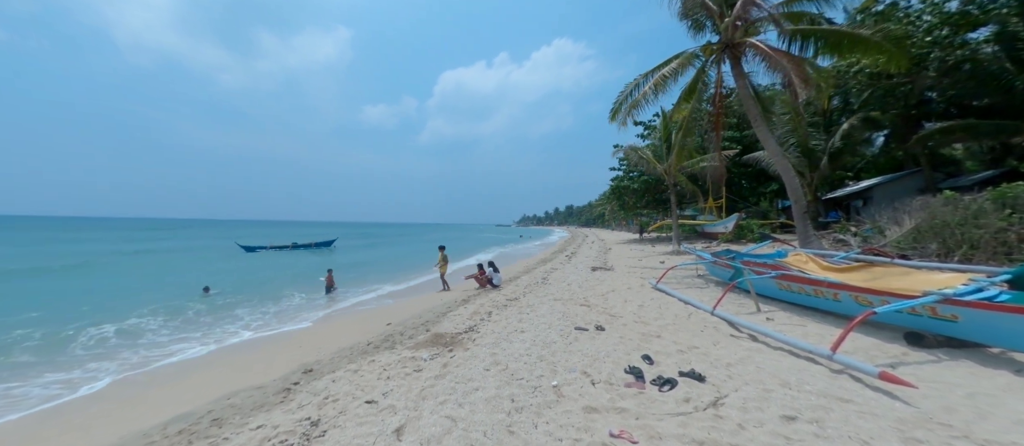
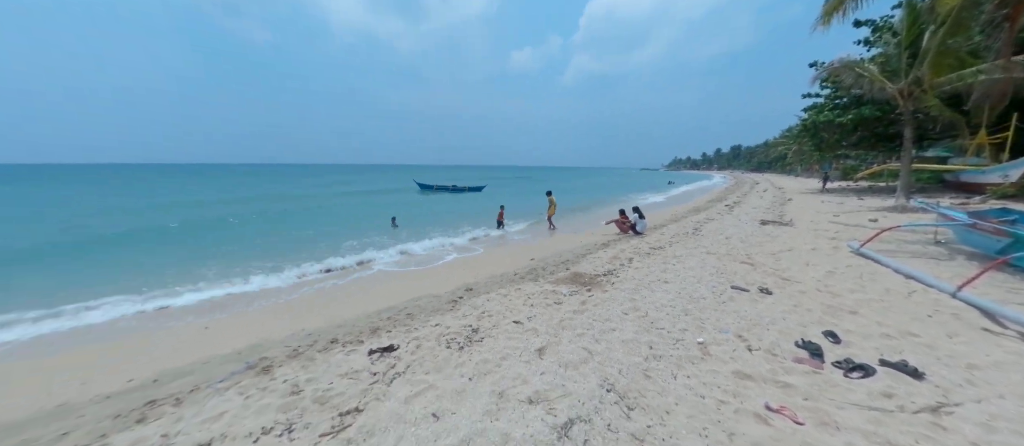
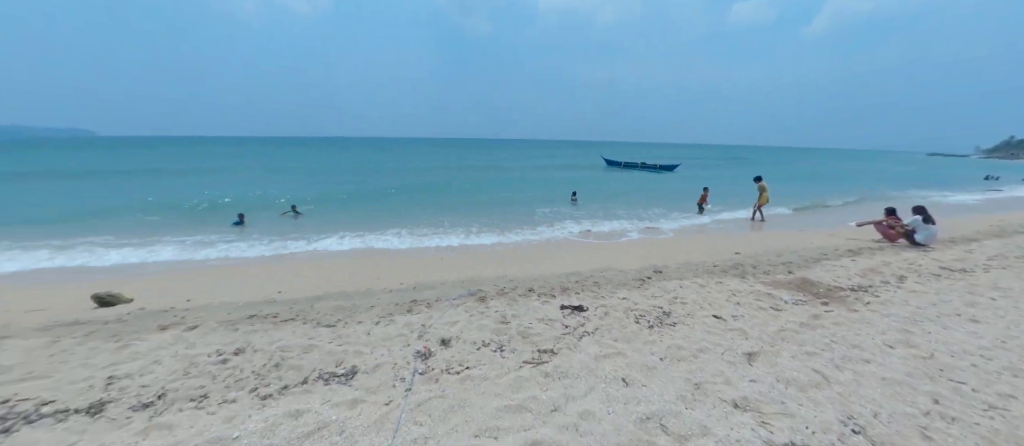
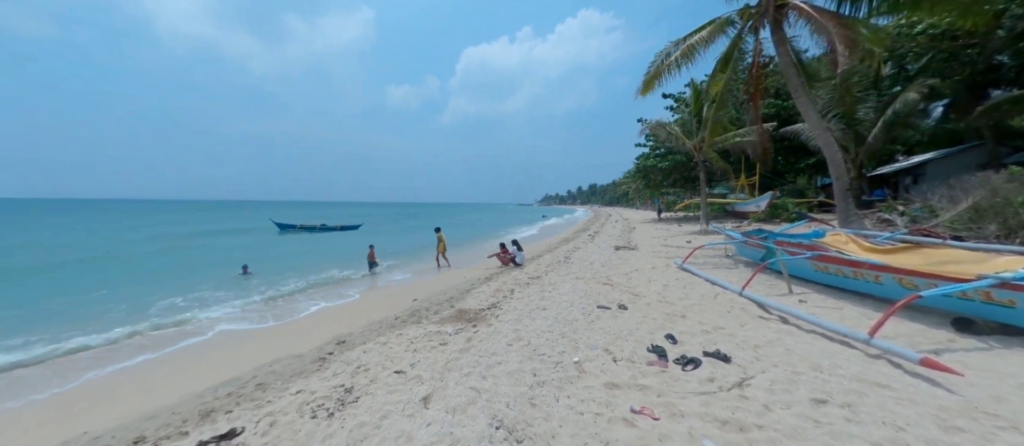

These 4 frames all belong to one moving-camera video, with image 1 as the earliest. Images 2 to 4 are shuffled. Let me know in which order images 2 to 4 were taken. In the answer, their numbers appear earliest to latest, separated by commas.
4, 2, 3
